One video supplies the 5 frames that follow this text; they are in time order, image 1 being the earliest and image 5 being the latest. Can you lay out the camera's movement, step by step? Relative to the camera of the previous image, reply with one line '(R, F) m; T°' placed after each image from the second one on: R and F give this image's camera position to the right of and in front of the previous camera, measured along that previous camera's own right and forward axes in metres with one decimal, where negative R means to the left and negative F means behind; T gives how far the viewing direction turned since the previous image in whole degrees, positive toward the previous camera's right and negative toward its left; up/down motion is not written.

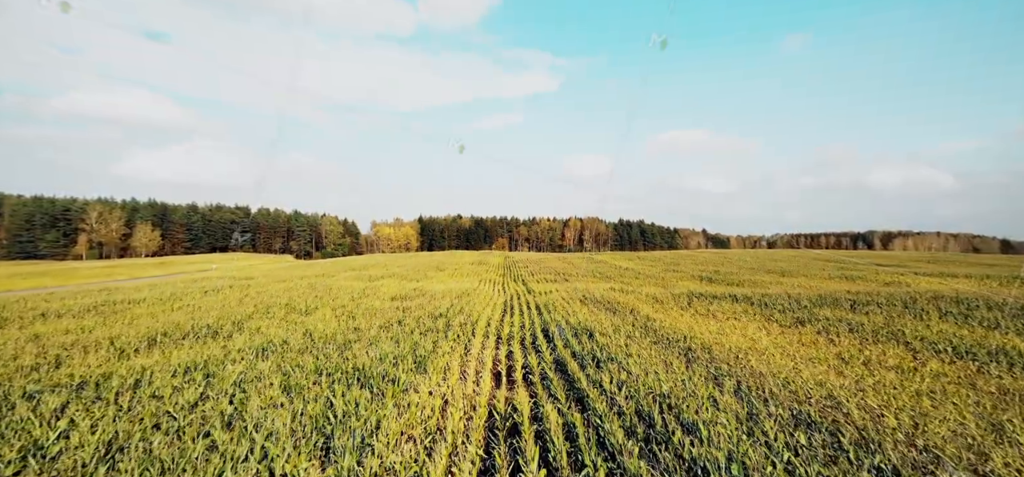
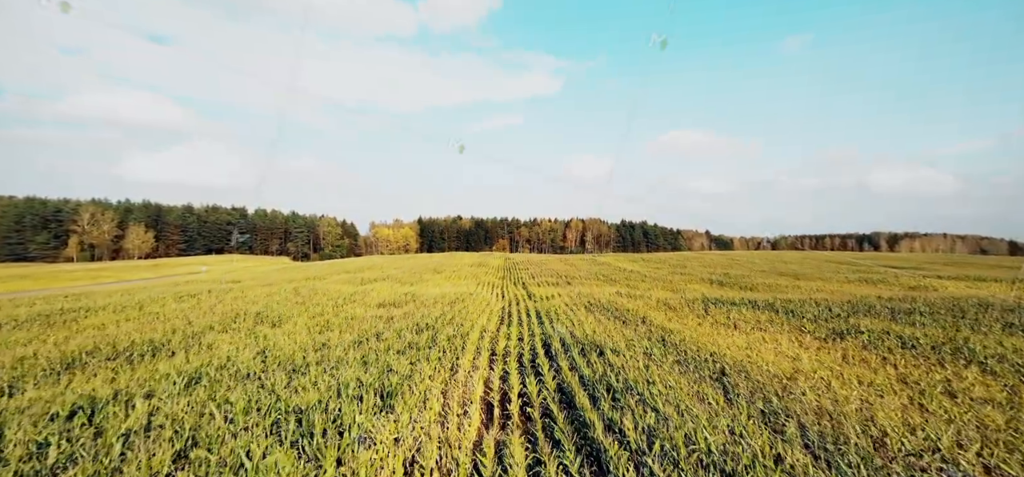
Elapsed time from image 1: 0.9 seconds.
(+0.1, +1.7) m; 0°
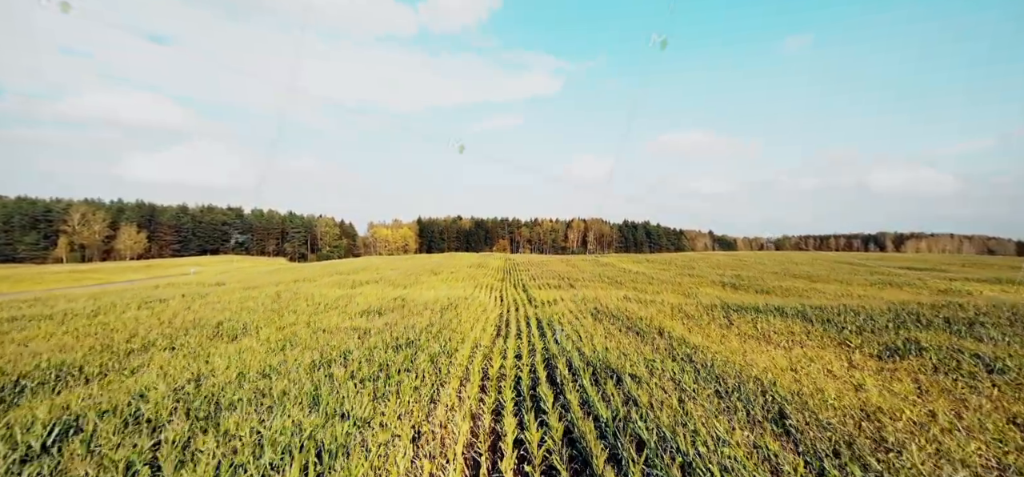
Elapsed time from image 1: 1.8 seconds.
(+0.1, +1.8) m; 0°
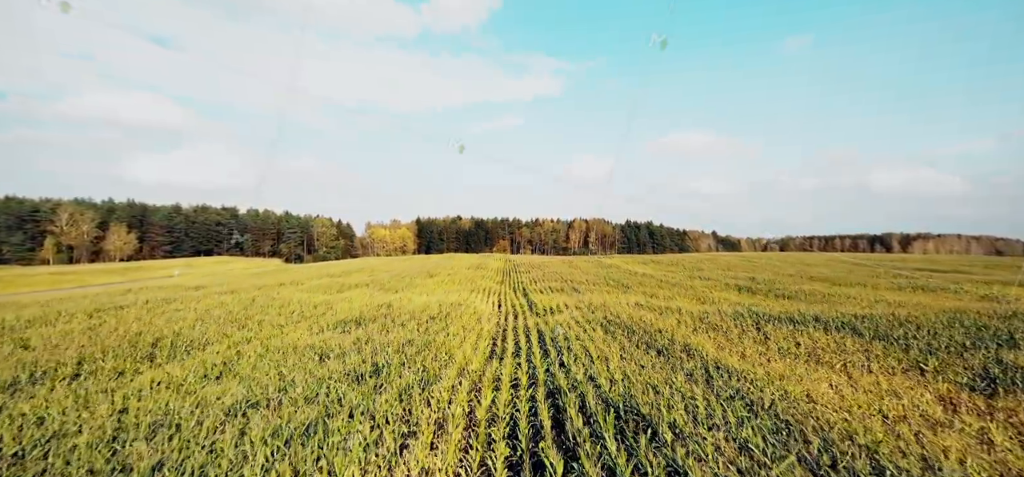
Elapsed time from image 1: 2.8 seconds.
(+0.1, +2.1) m; 0°
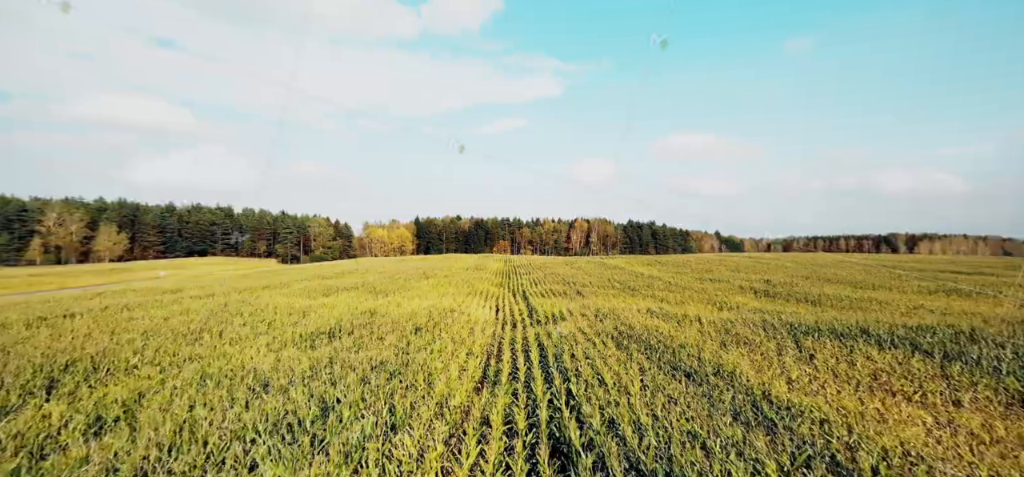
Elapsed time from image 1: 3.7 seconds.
(+0.1, +1.9) m; 0°
